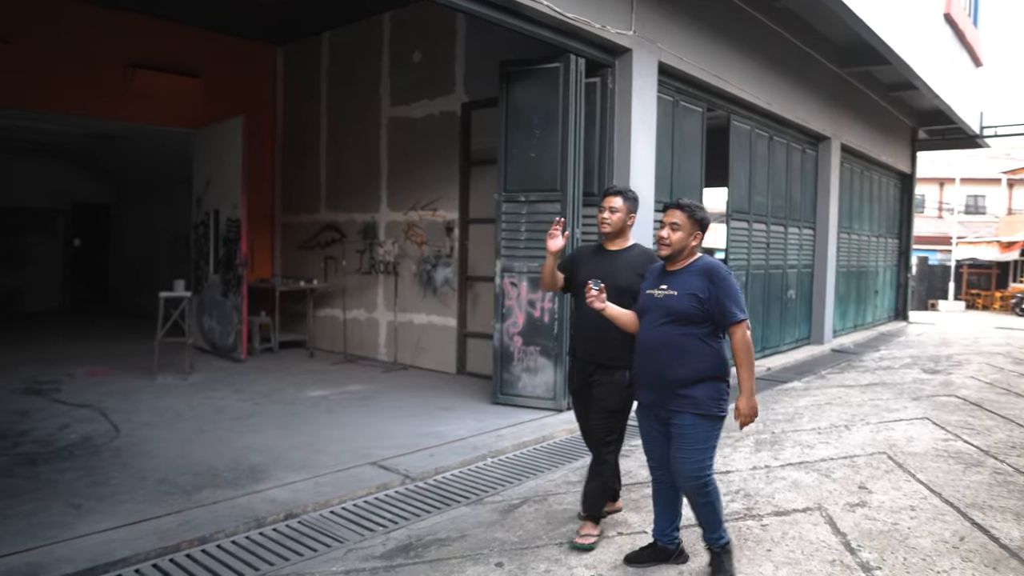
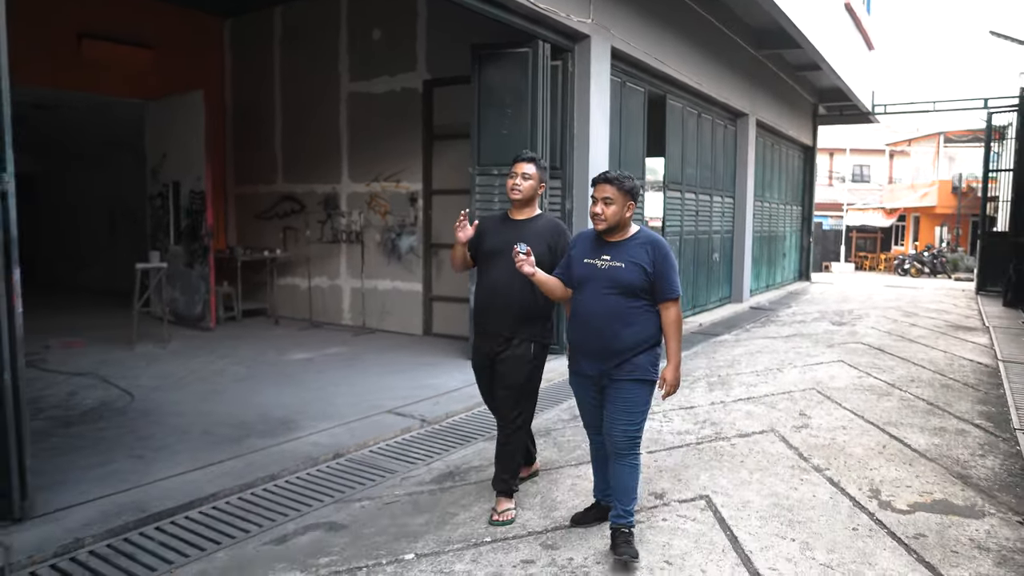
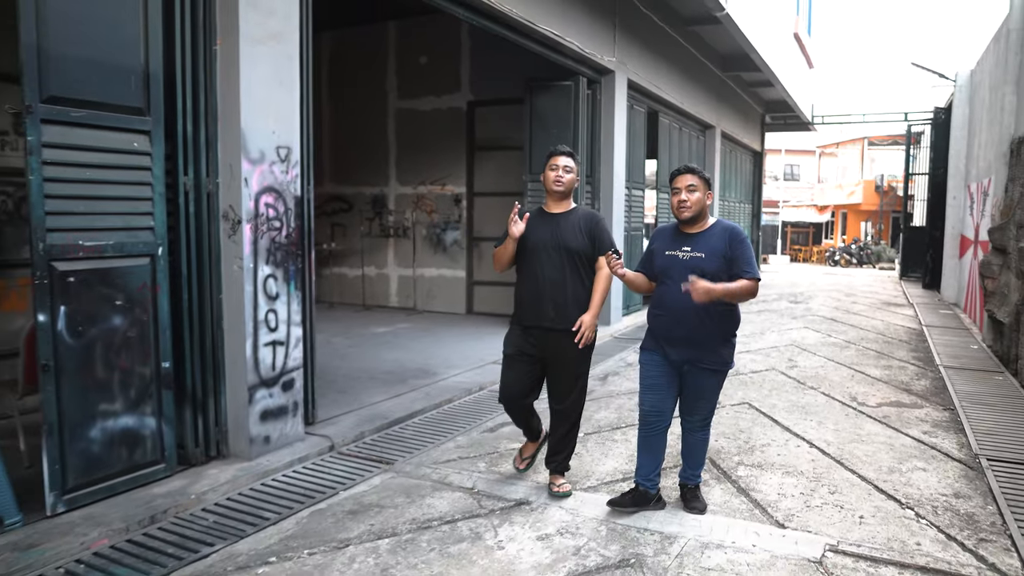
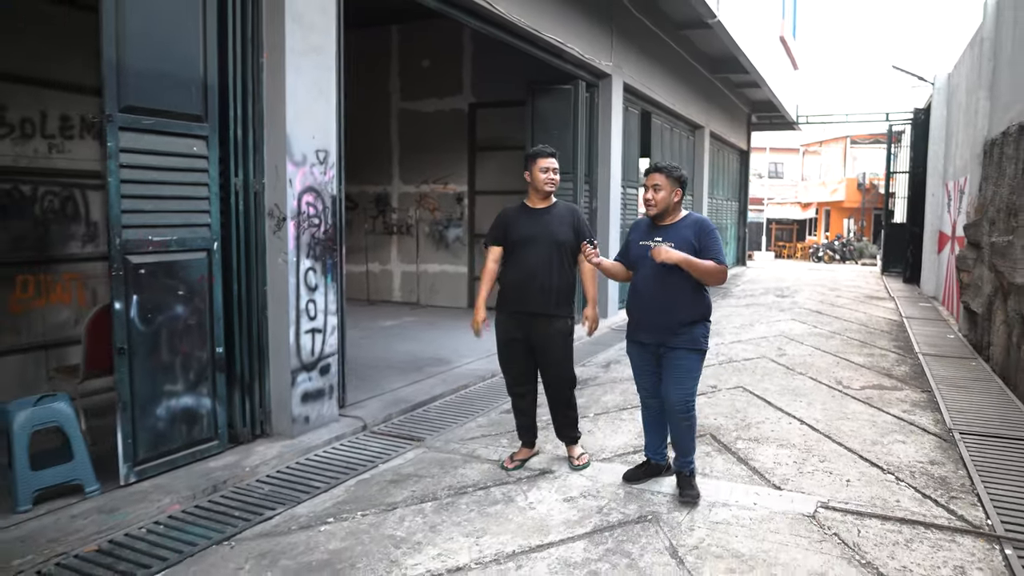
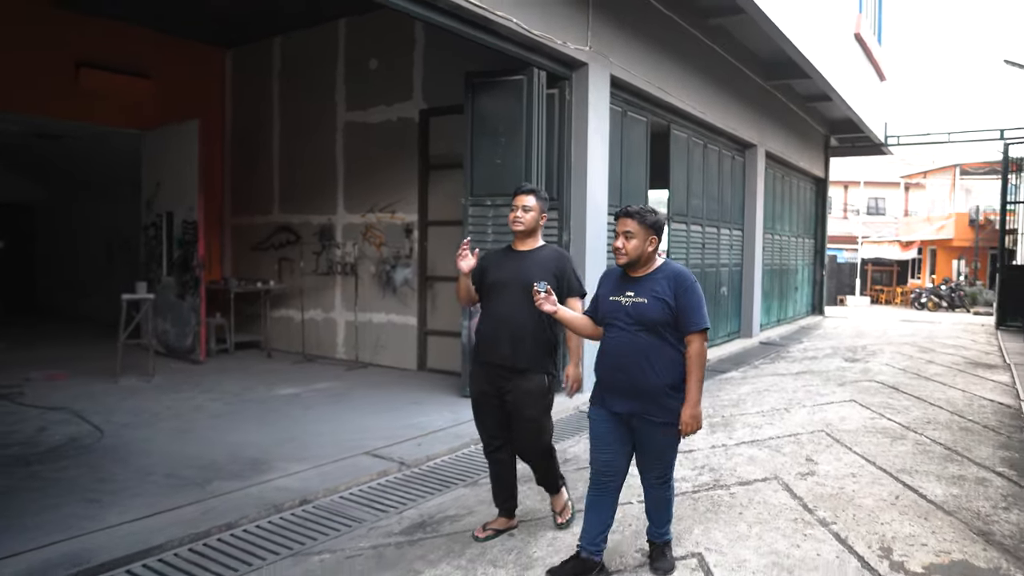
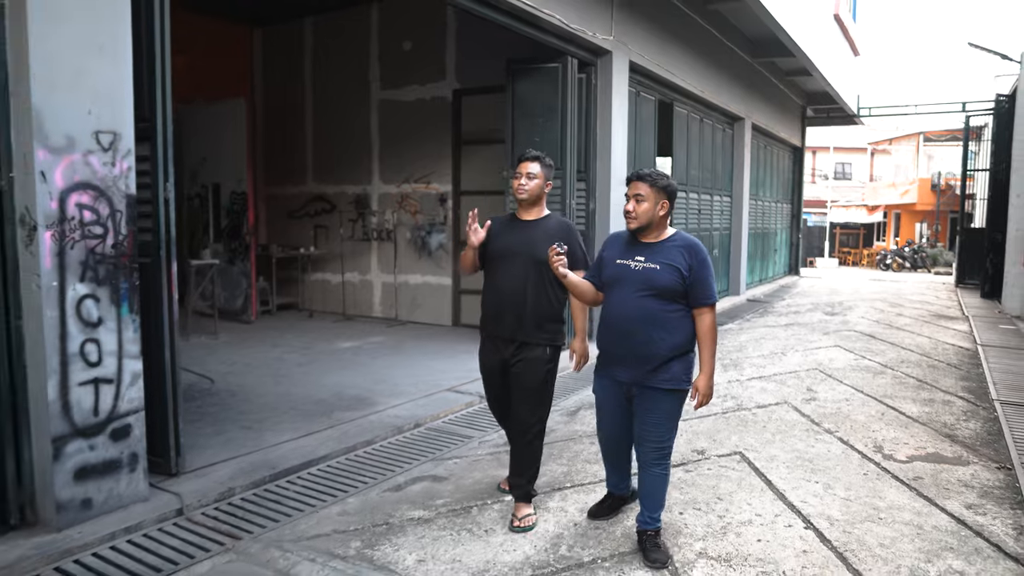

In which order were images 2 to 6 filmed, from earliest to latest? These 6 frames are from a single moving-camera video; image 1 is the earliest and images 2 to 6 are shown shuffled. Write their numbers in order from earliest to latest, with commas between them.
5, 2, 6, 3, 4
